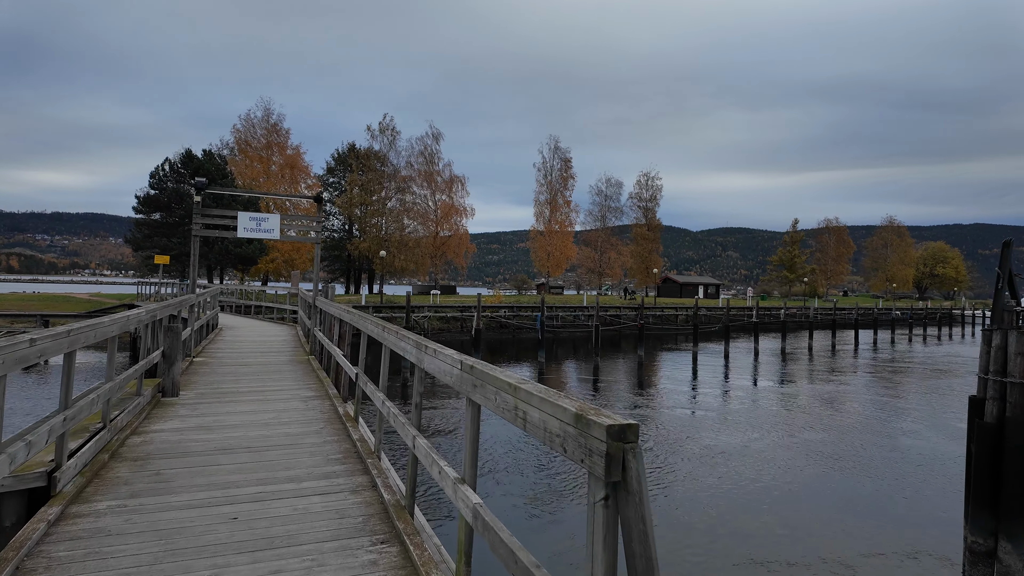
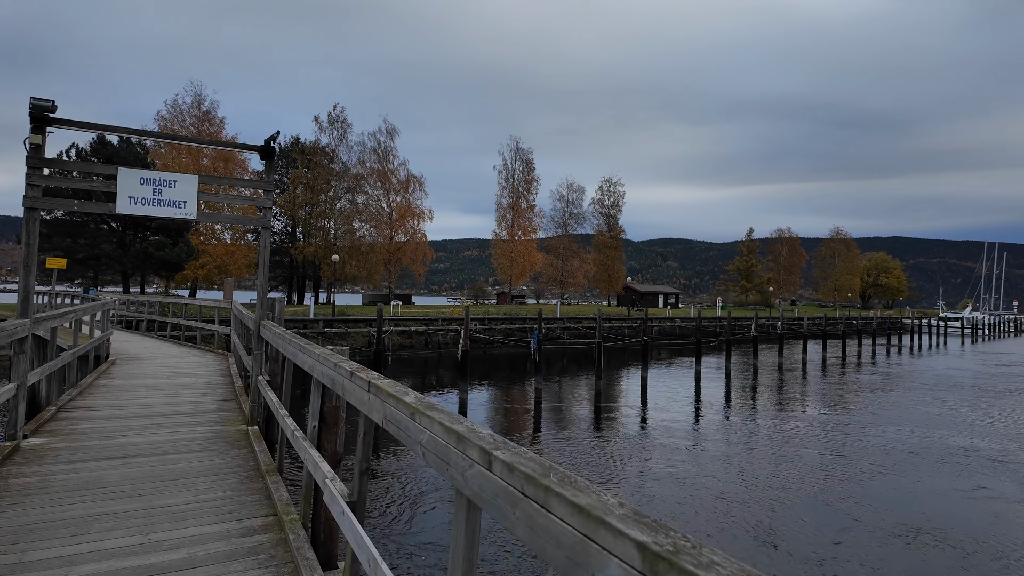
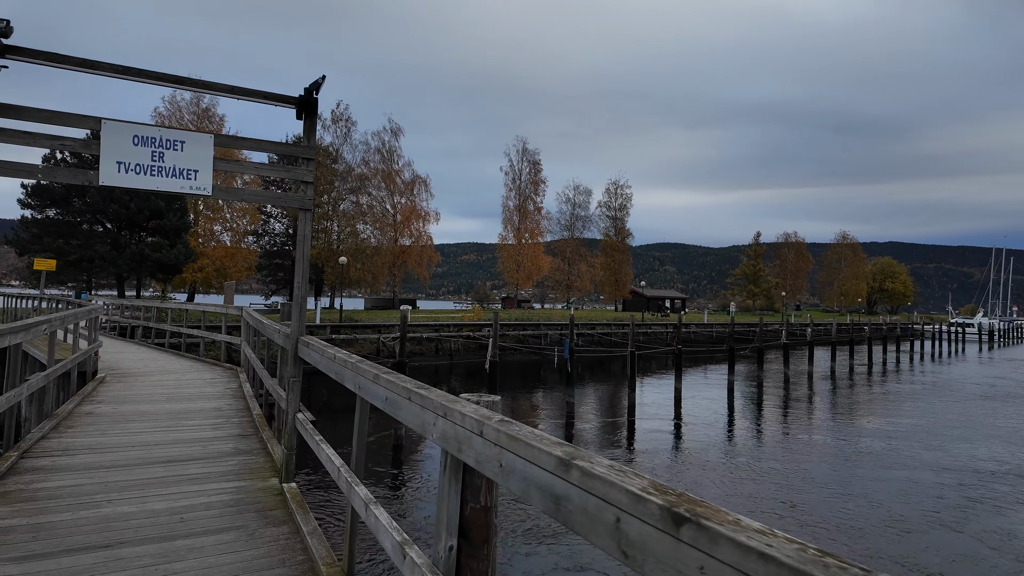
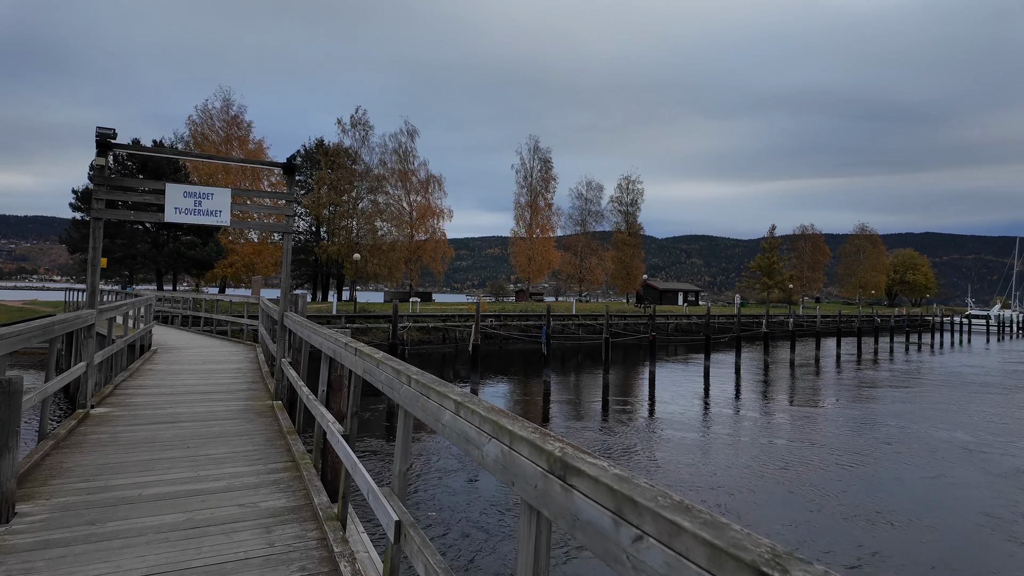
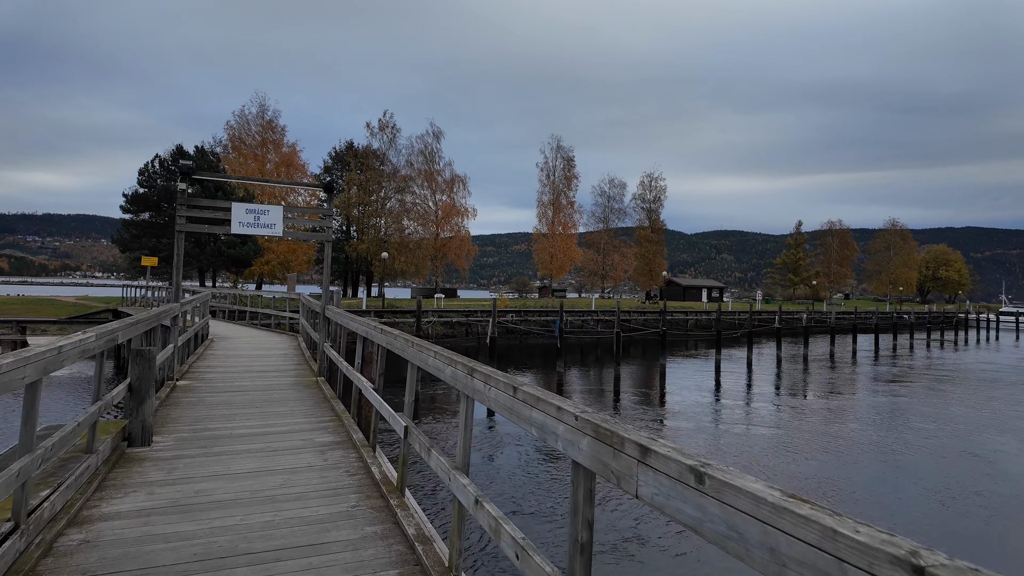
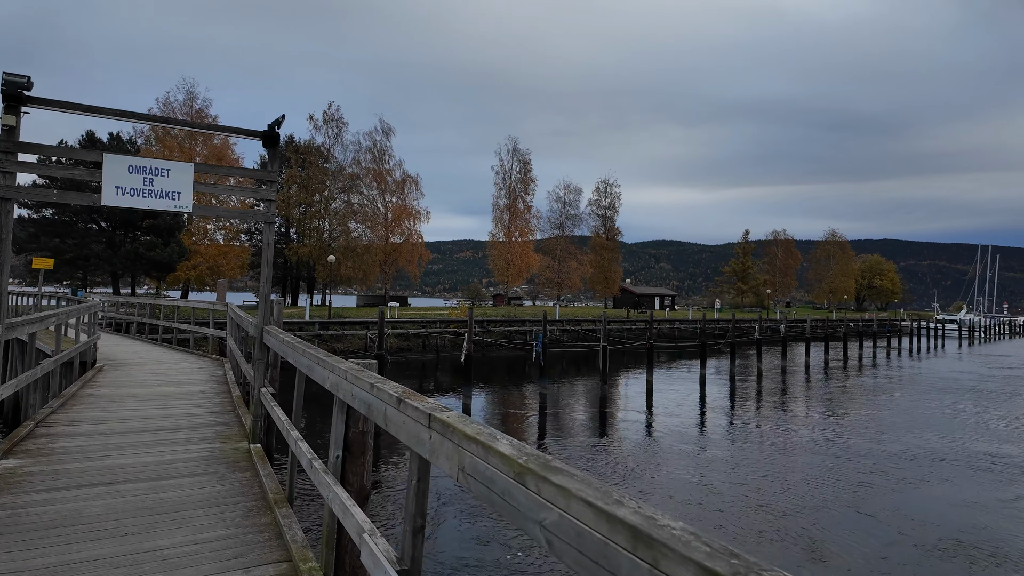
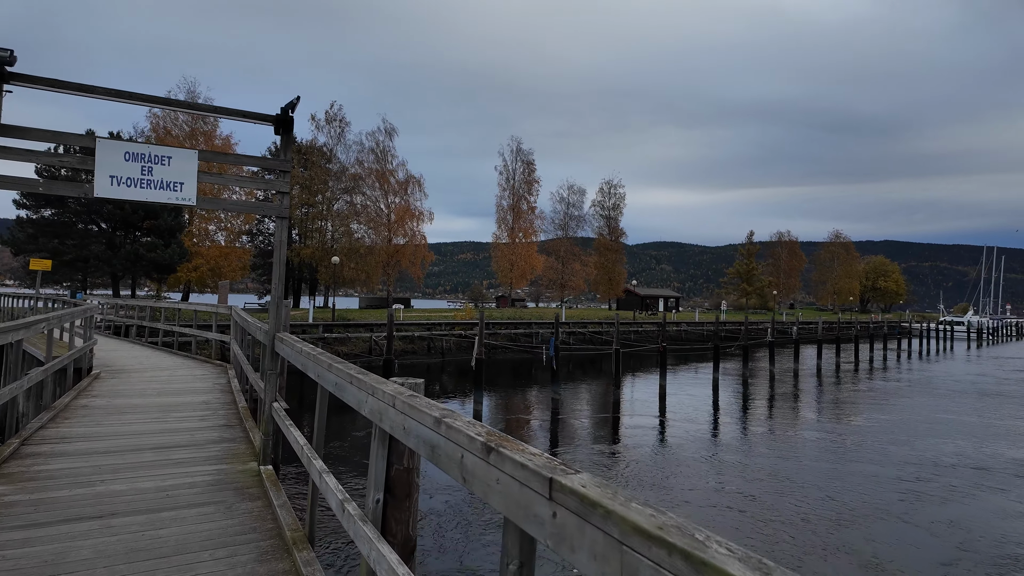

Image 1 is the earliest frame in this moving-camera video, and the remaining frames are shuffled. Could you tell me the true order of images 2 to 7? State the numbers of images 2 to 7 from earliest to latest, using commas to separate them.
5, 4, 2, 6, 7, 3
